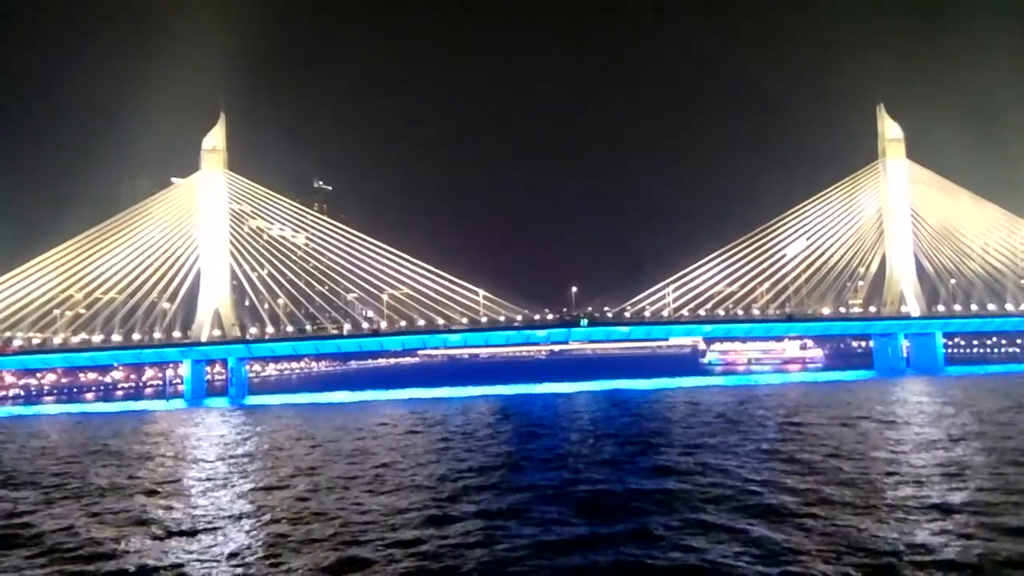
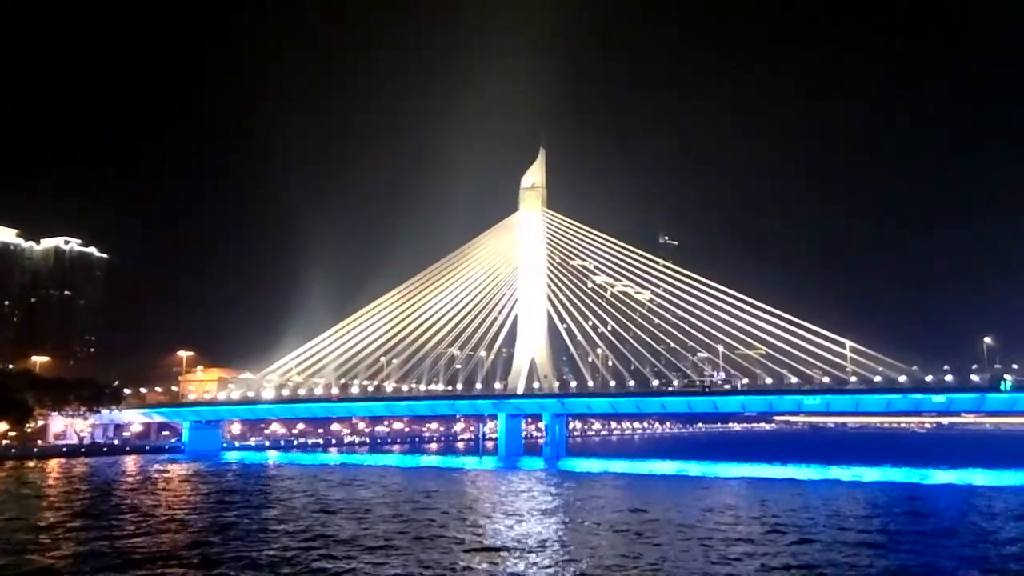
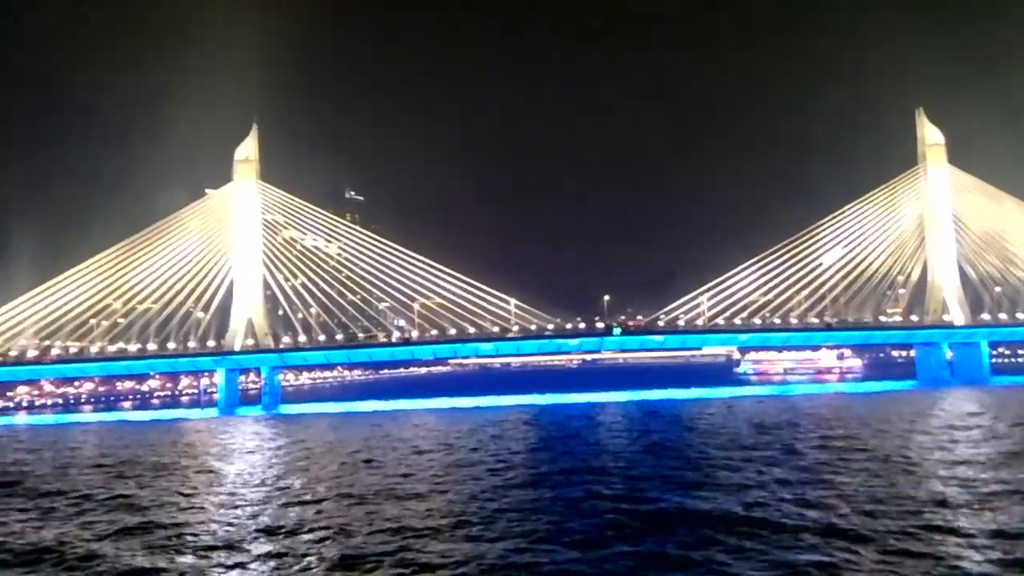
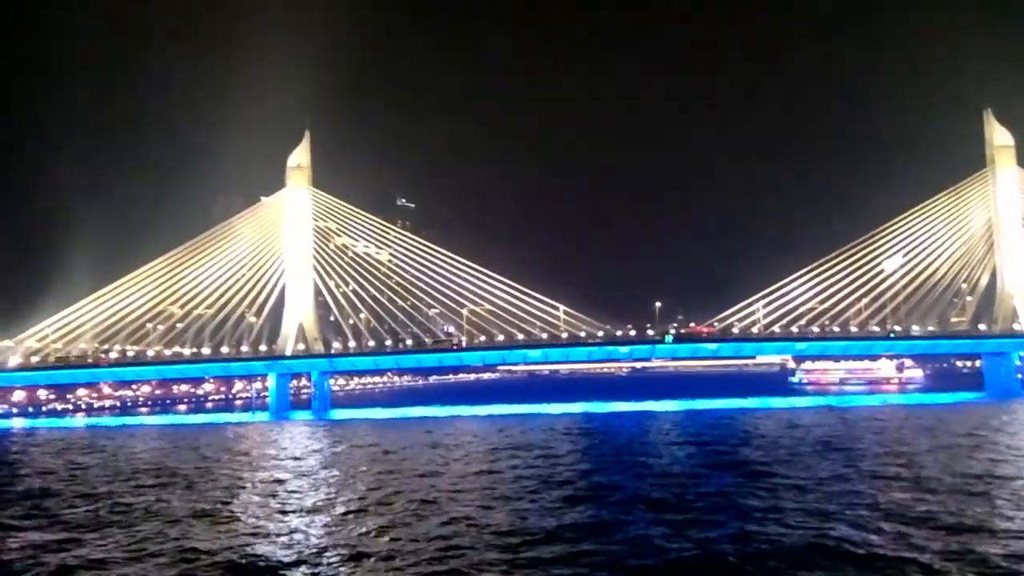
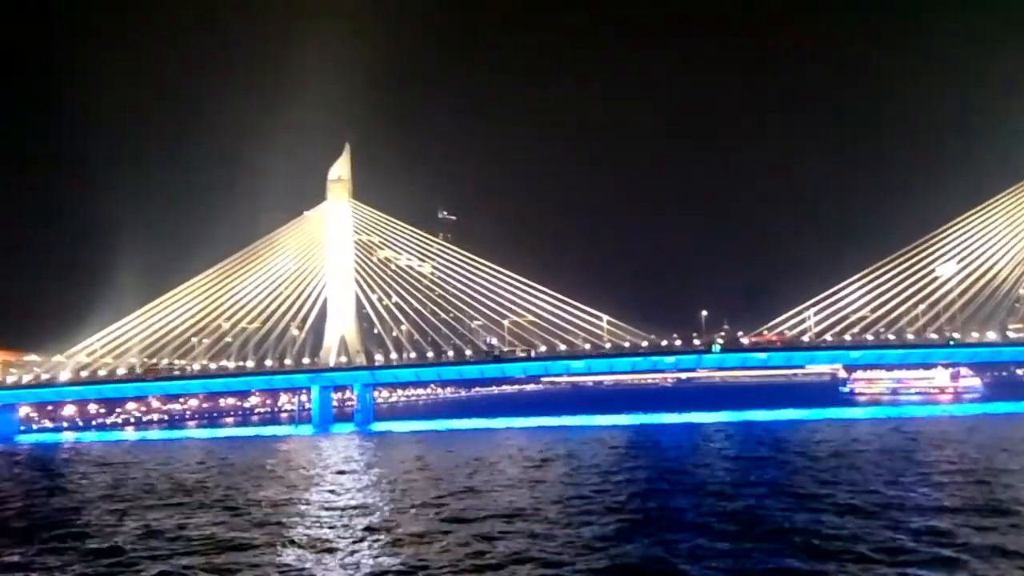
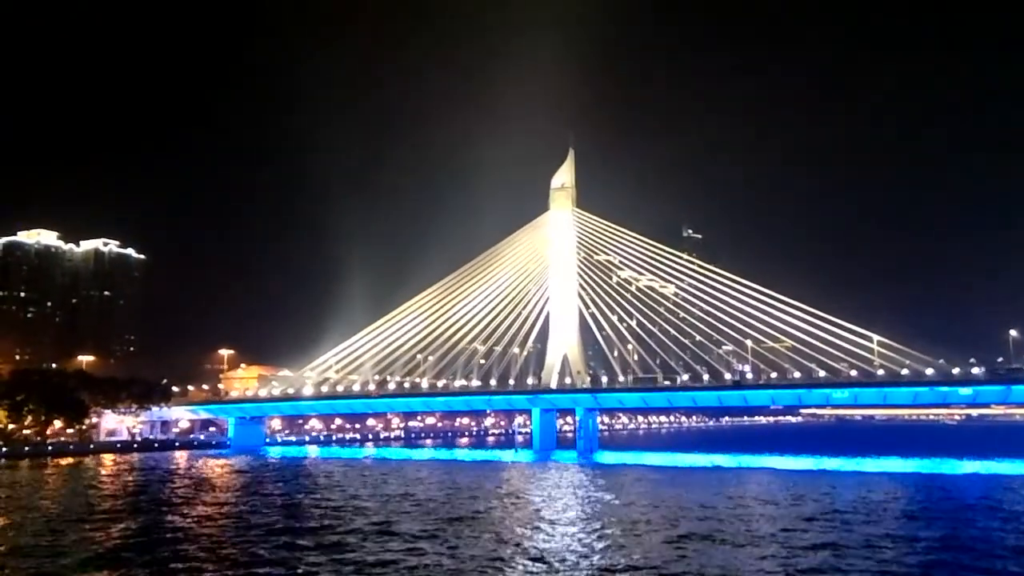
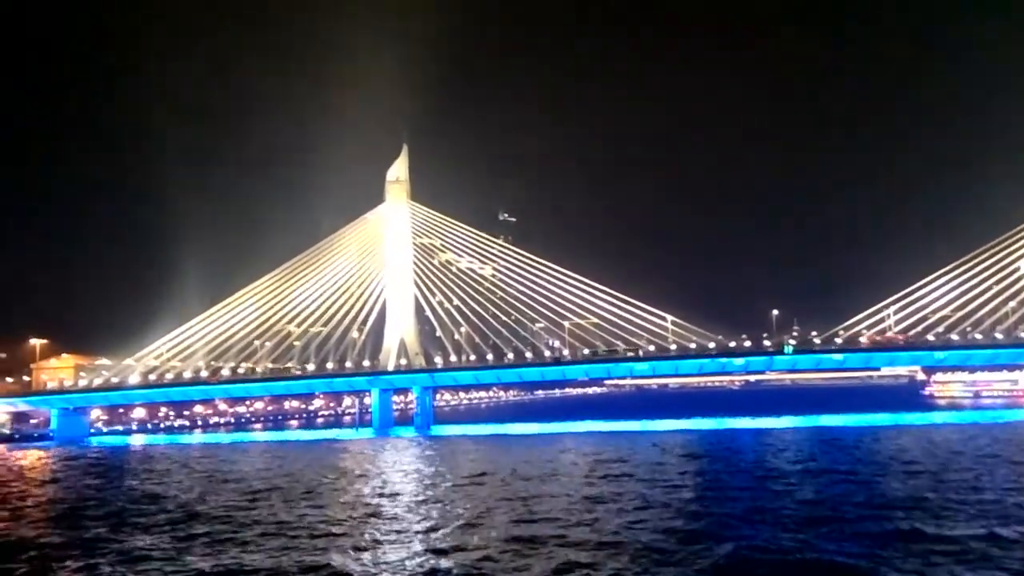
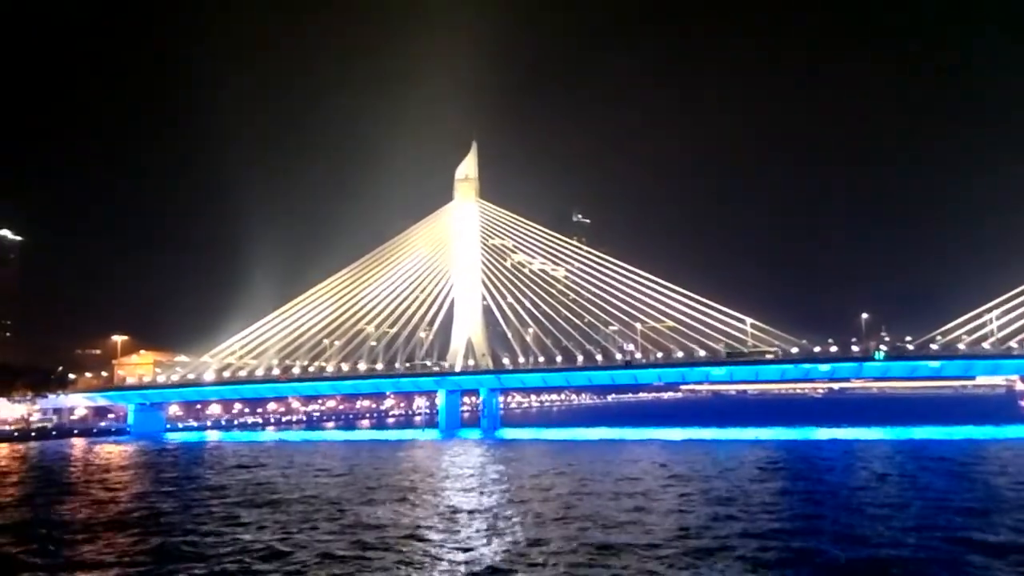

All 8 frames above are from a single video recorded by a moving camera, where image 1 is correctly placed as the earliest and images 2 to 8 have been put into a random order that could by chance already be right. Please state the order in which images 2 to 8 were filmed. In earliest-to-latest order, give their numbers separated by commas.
3, 4, 5, 7, 8, 6, 2
